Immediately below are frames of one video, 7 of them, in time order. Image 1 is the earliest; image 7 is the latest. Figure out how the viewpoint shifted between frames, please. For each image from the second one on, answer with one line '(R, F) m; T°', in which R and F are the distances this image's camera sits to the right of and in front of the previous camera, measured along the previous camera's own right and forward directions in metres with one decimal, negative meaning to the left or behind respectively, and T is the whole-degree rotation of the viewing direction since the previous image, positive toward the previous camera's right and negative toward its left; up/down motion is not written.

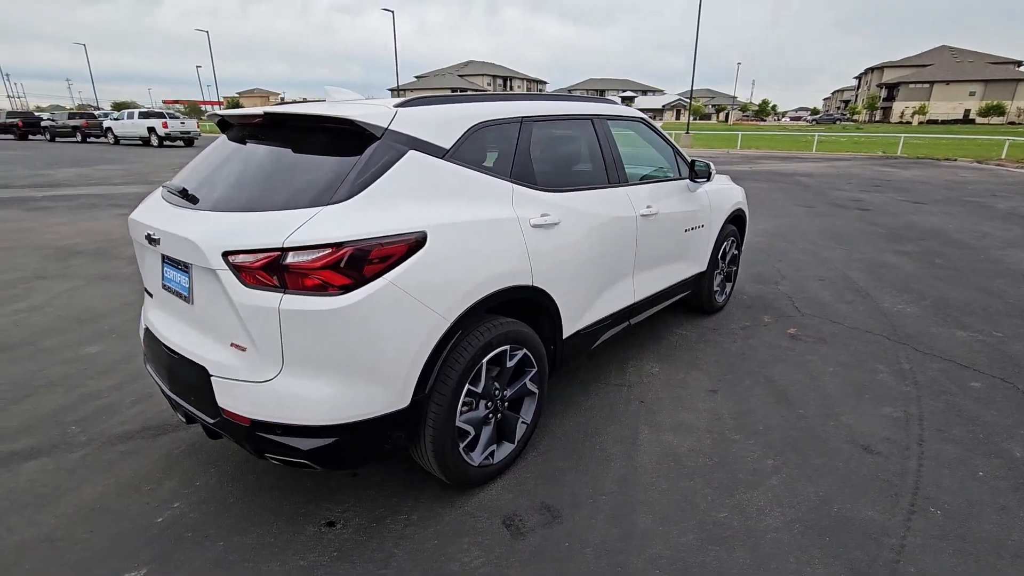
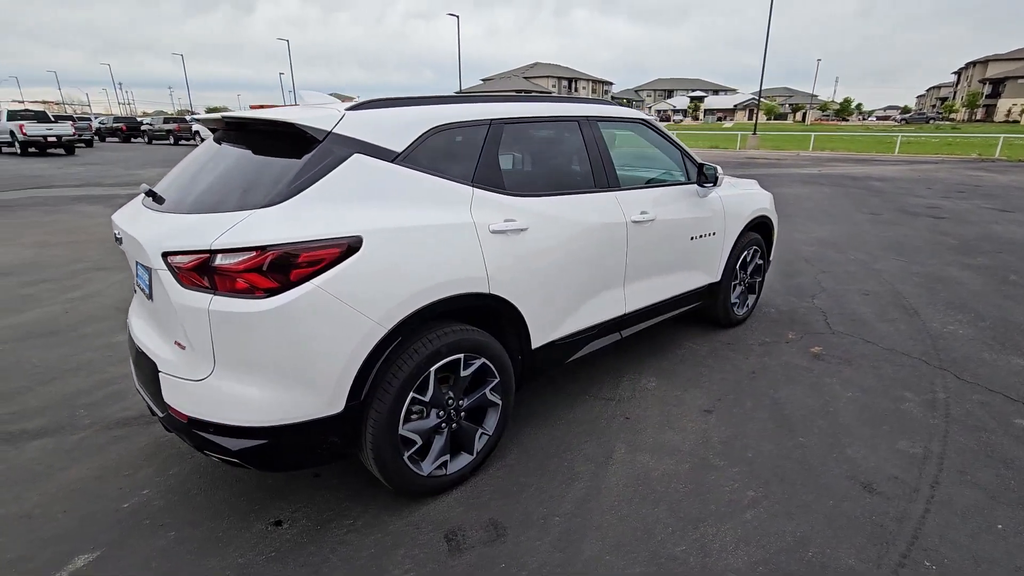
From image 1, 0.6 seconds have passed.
(+0.5, +0.1) m; -7°
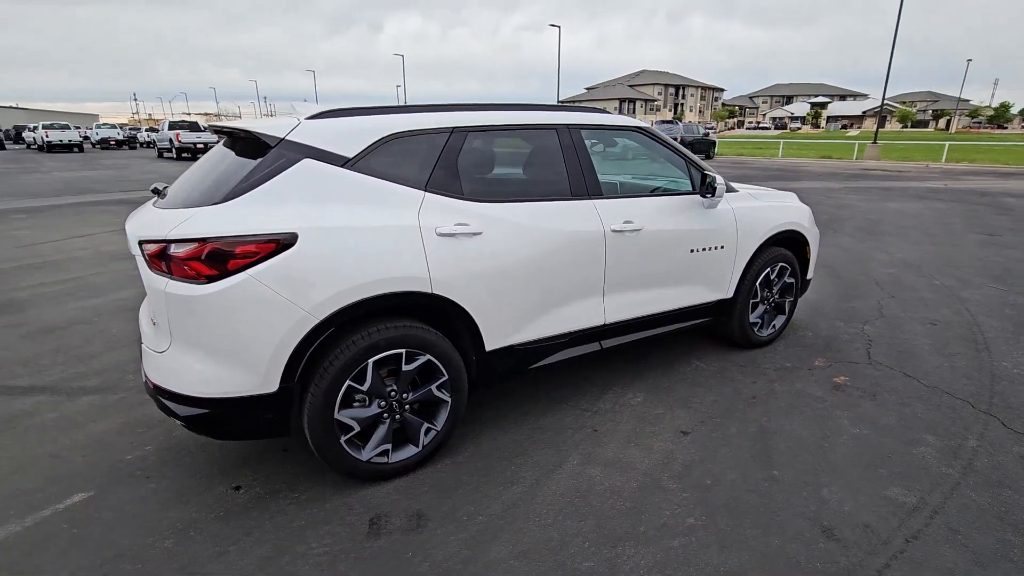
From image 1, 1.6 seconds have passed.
(+0.8, 0.0) m; -11°
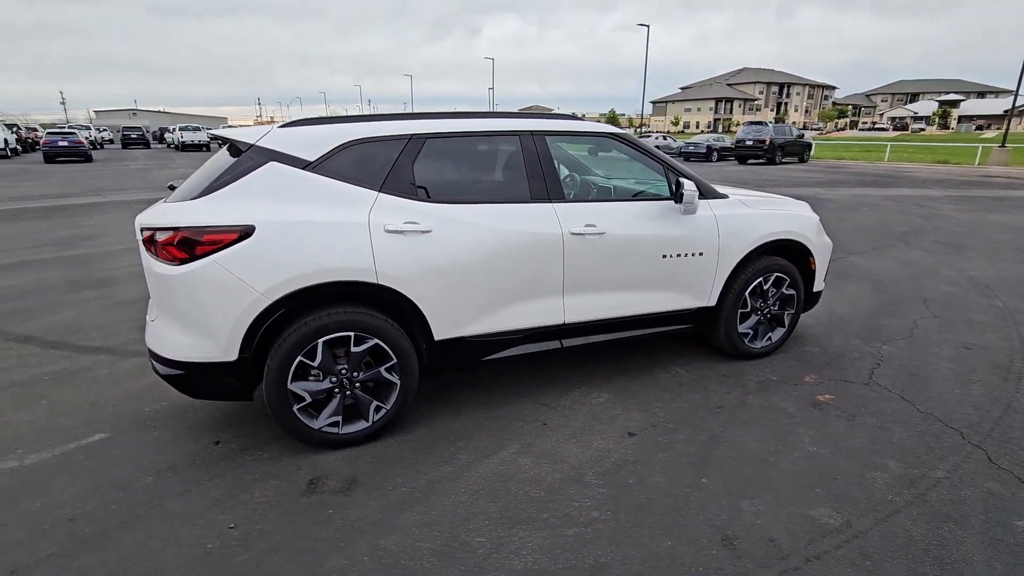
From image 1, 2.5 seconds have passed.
(+0.8, -0.1) m; -9°
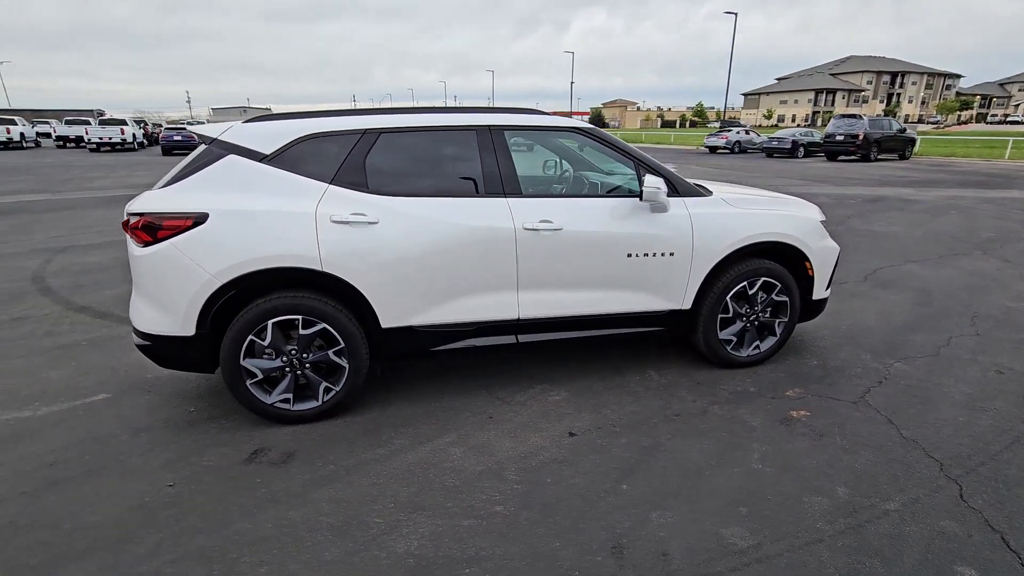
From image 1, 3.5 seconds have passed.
(+0.8, 0.0) m; -8°
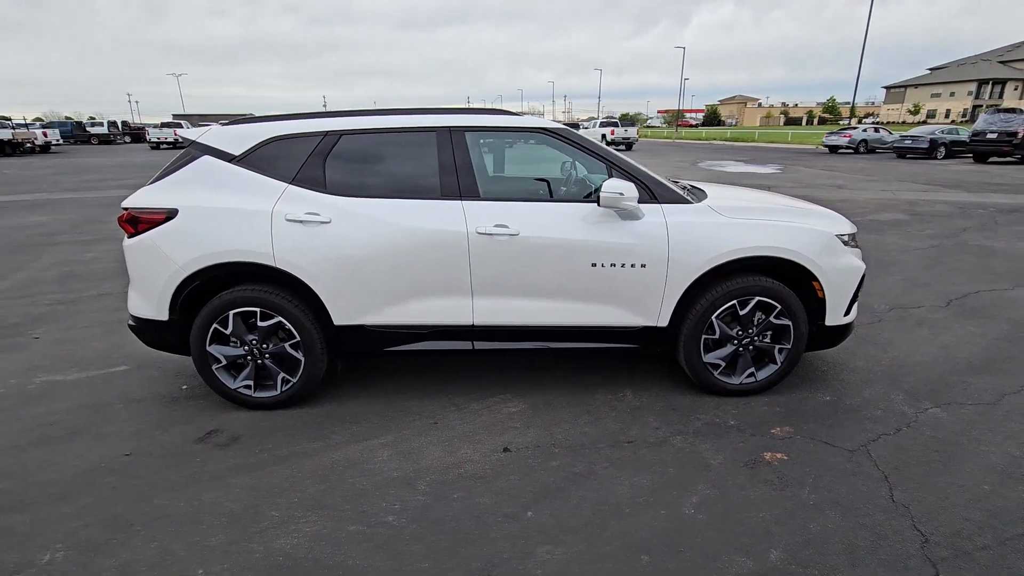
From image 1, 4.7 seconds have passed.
(+1.0, +0.2) m; -11°
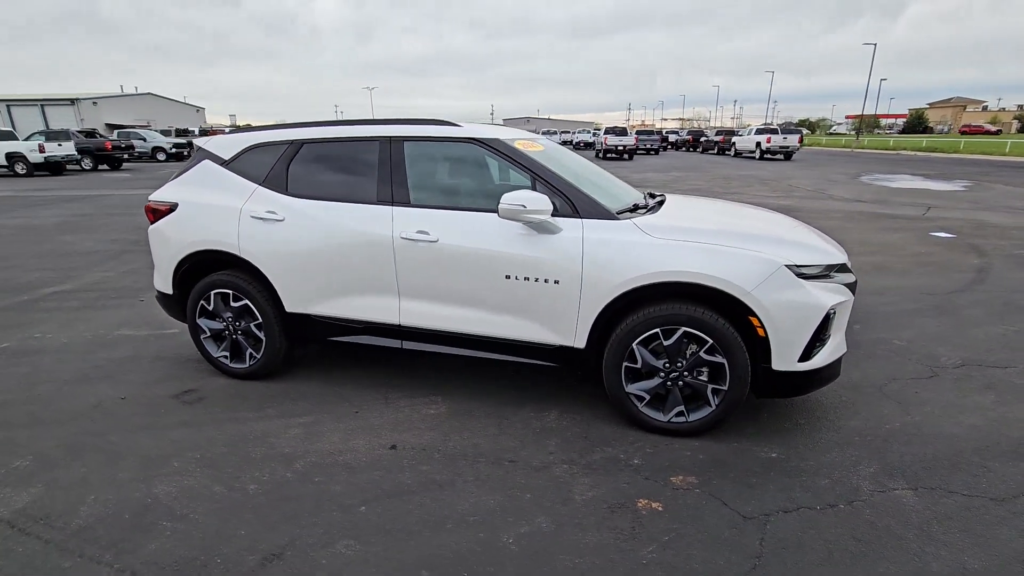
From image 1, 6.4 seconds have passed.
(+1.5, +0.2) m; -16°
